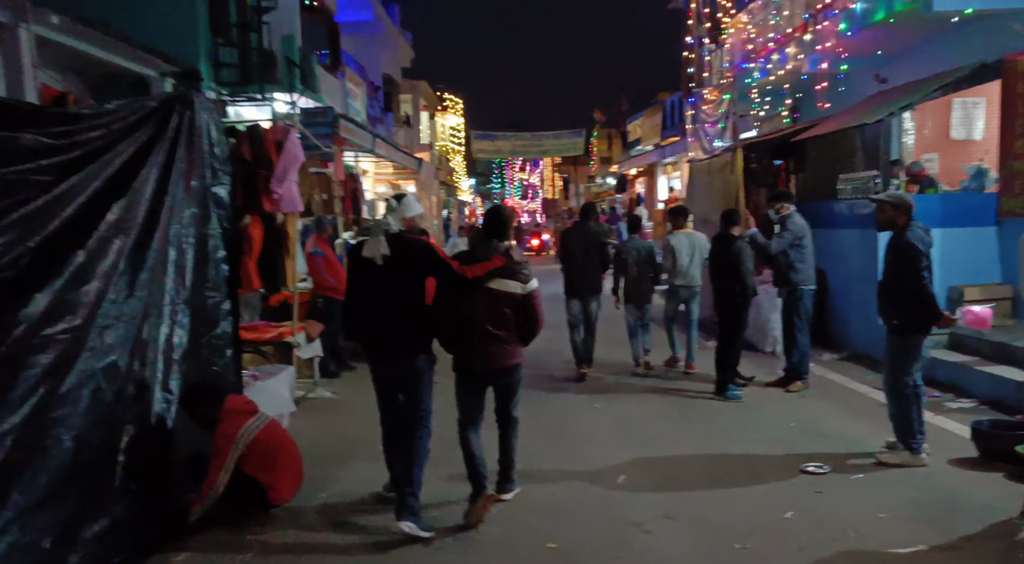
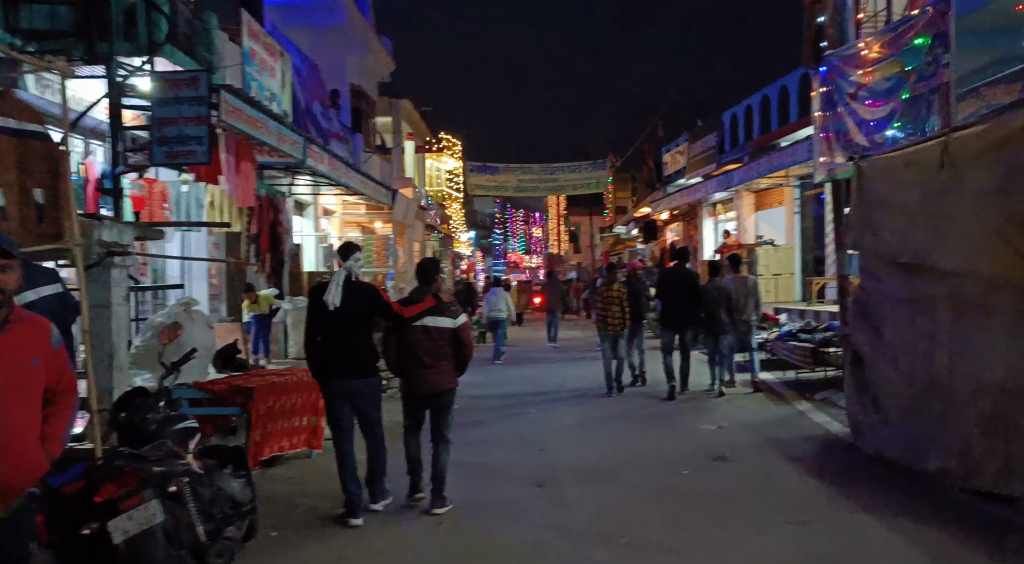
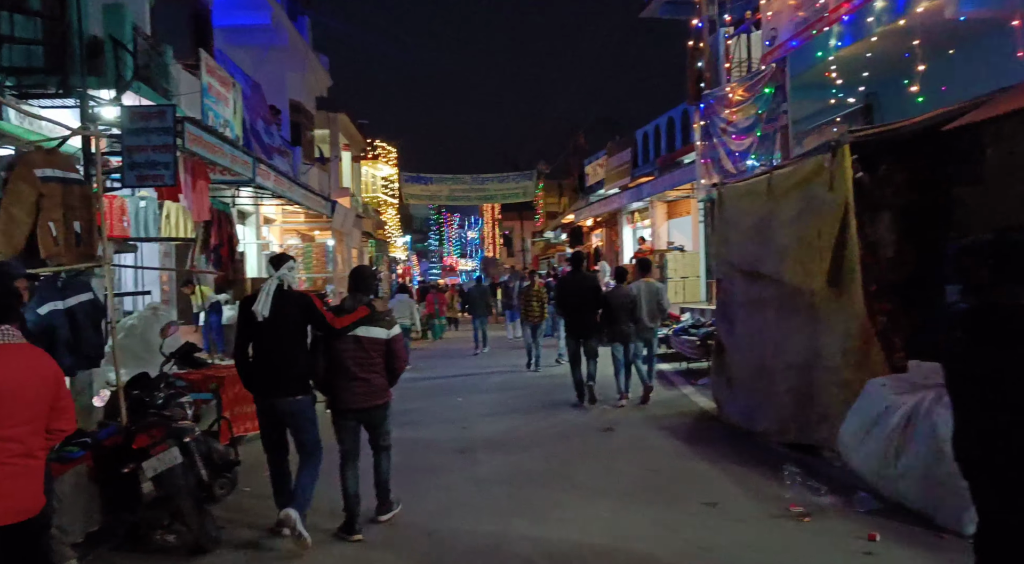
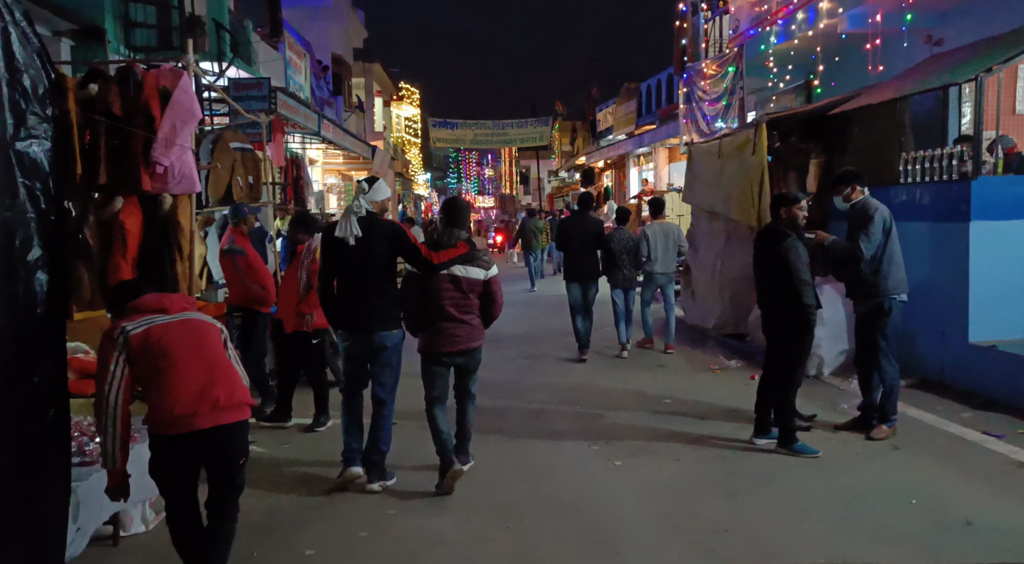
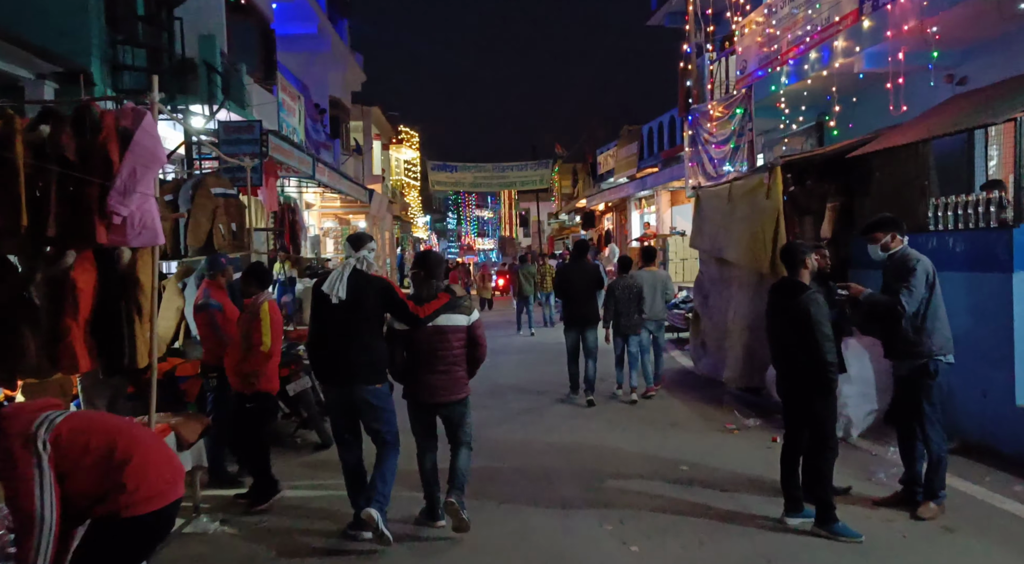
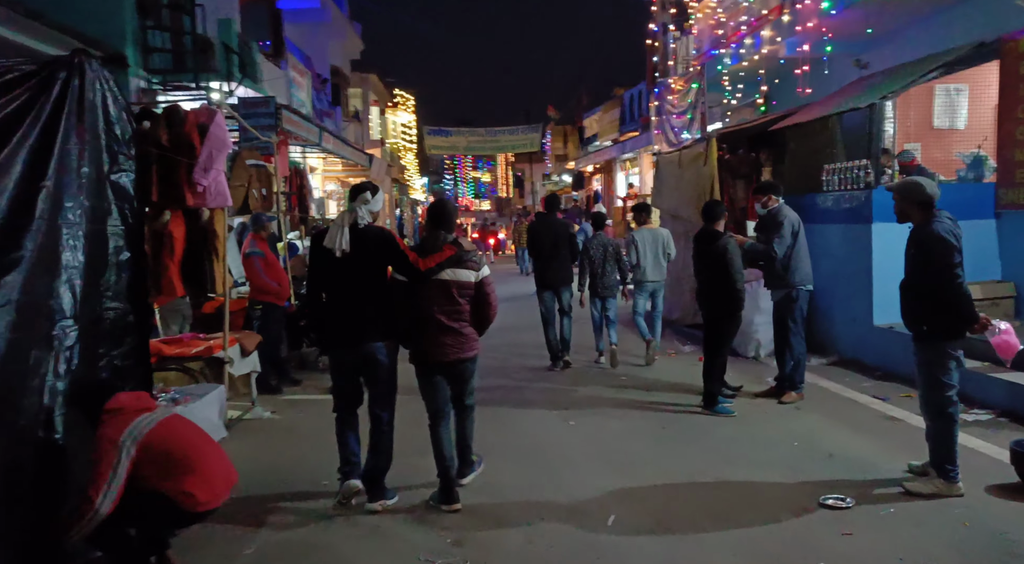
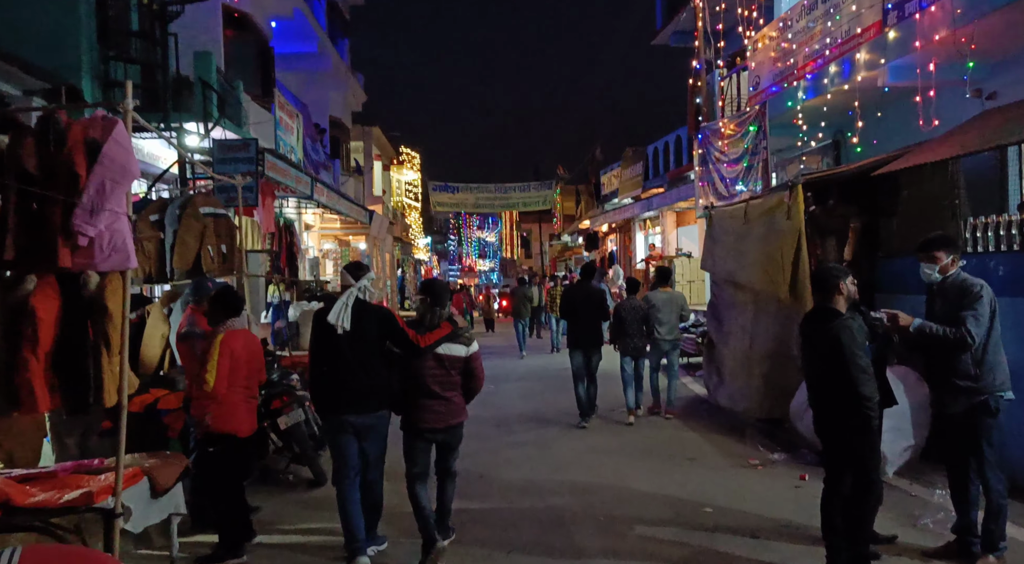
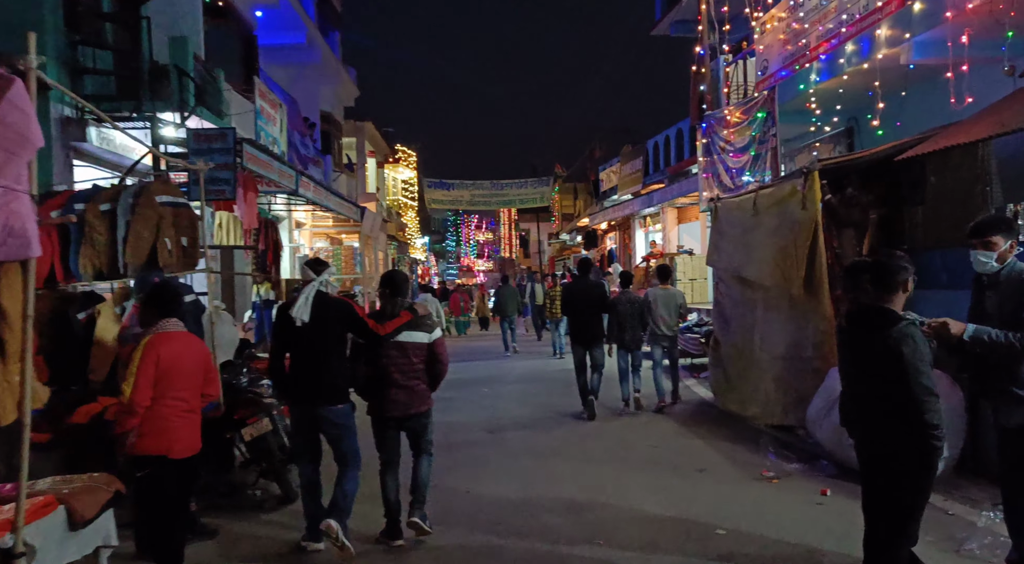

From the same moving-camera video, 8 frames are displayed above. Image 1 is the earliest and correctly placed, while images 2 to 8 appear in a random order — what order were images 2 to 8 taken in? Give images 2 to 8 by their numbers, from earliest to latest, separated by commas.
6, 4, 5, 7, 8, 3, 2
